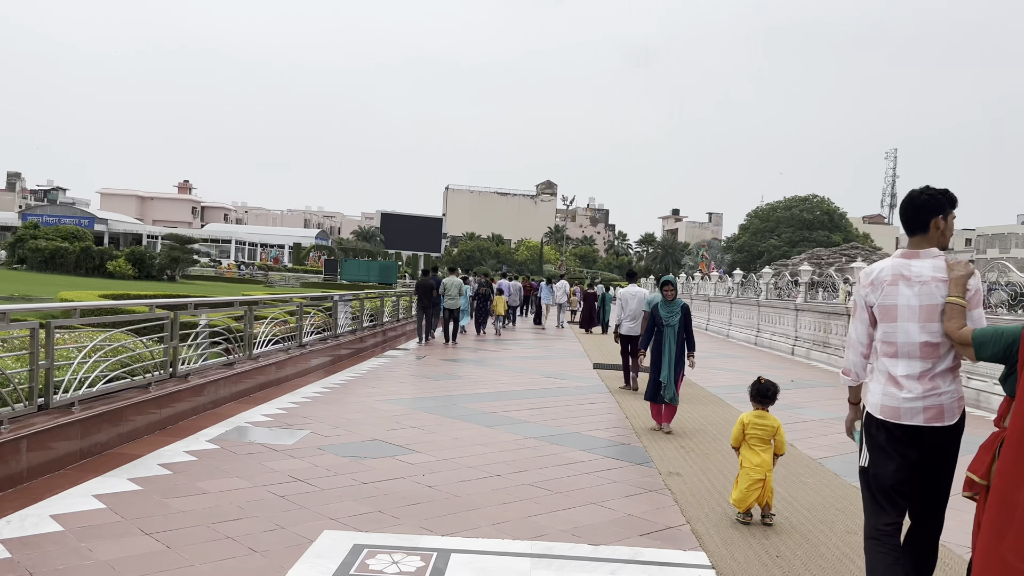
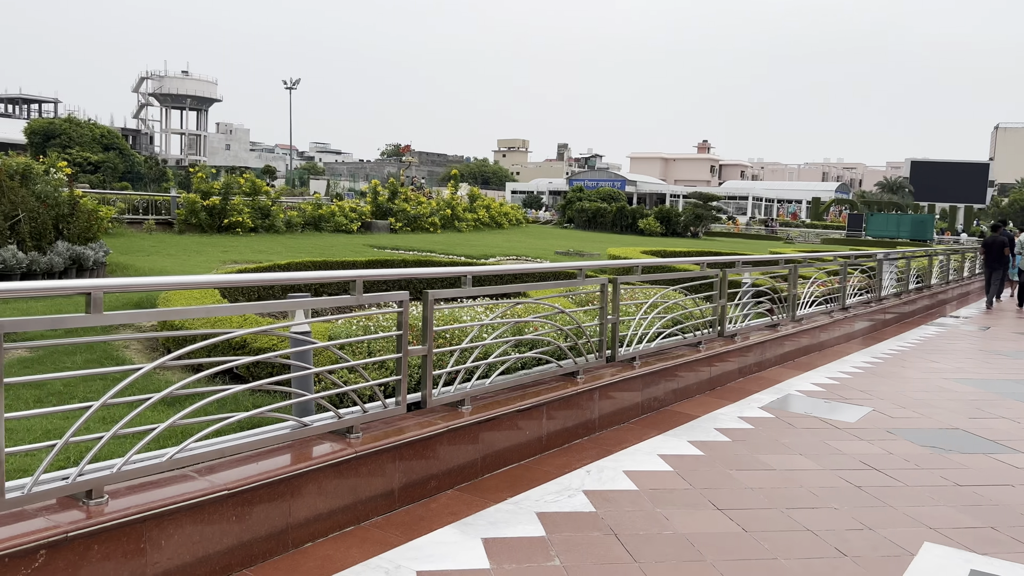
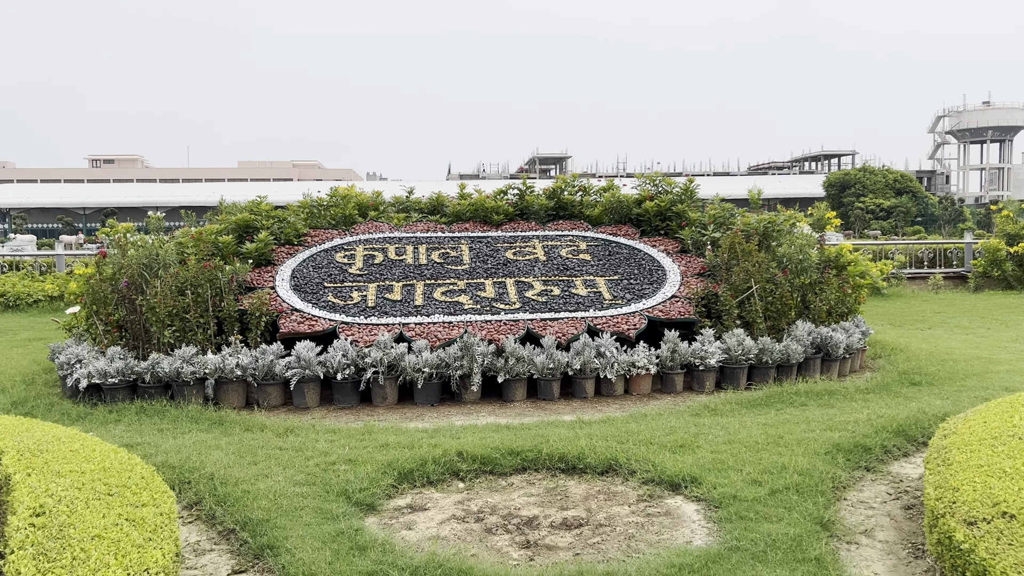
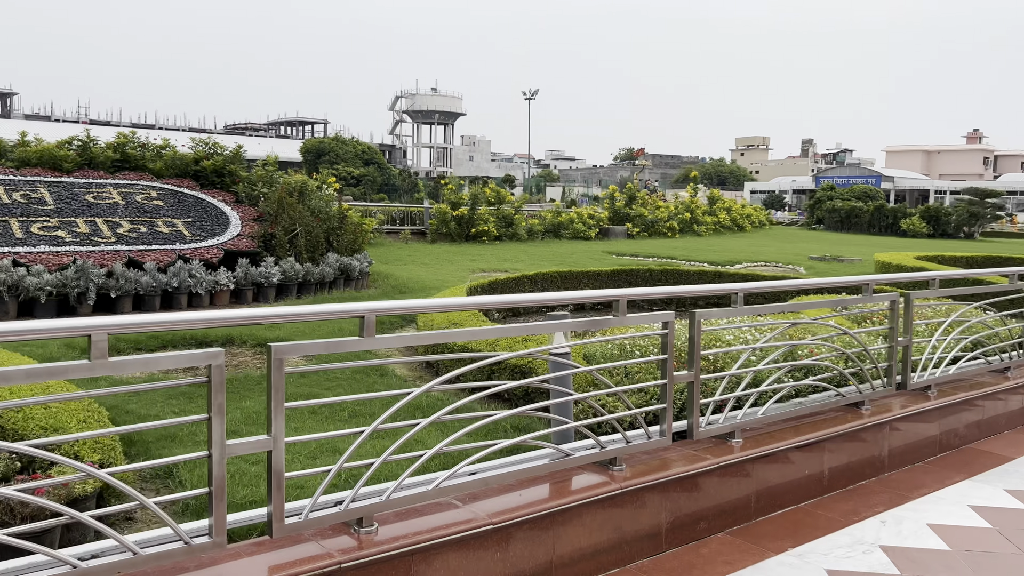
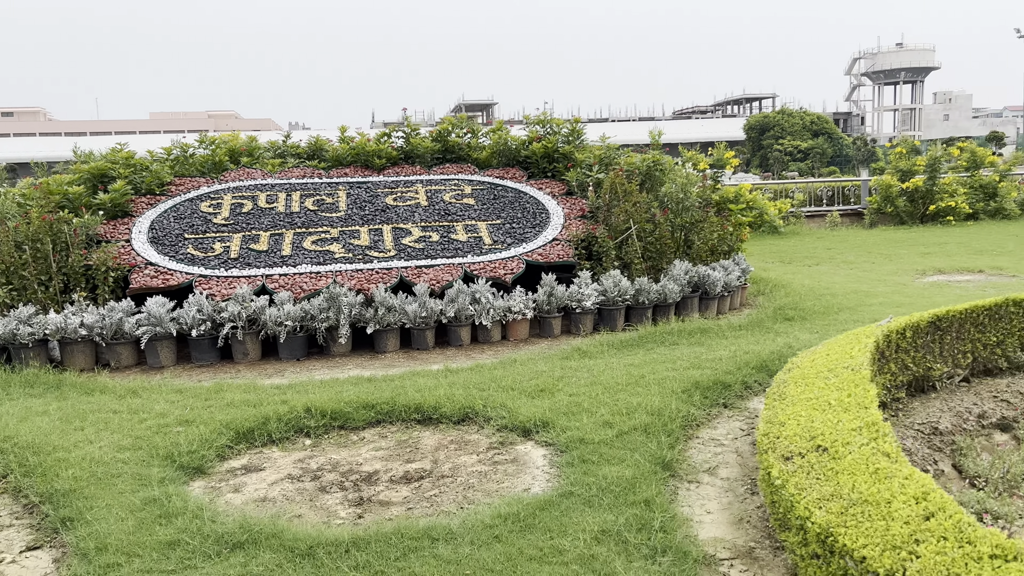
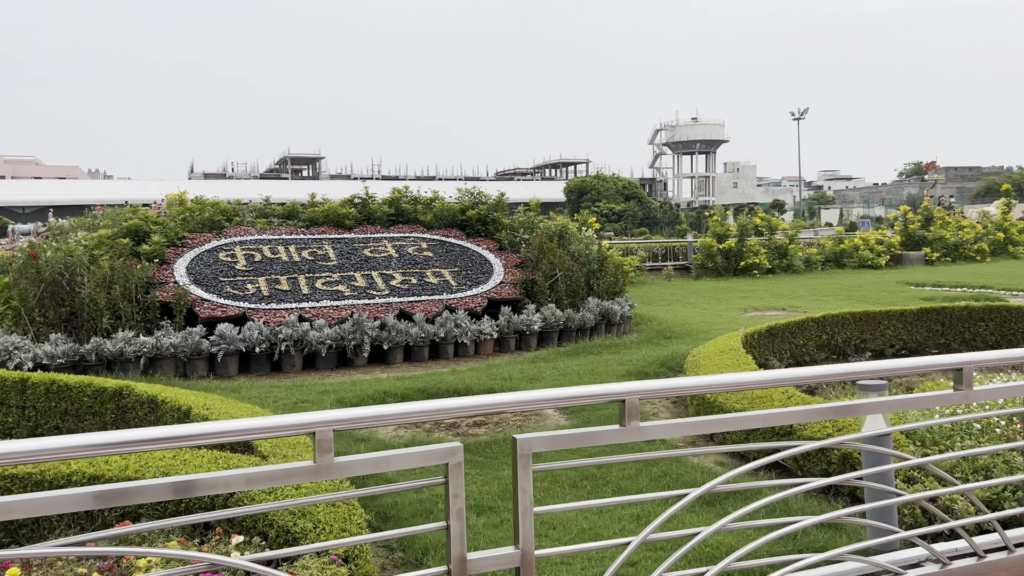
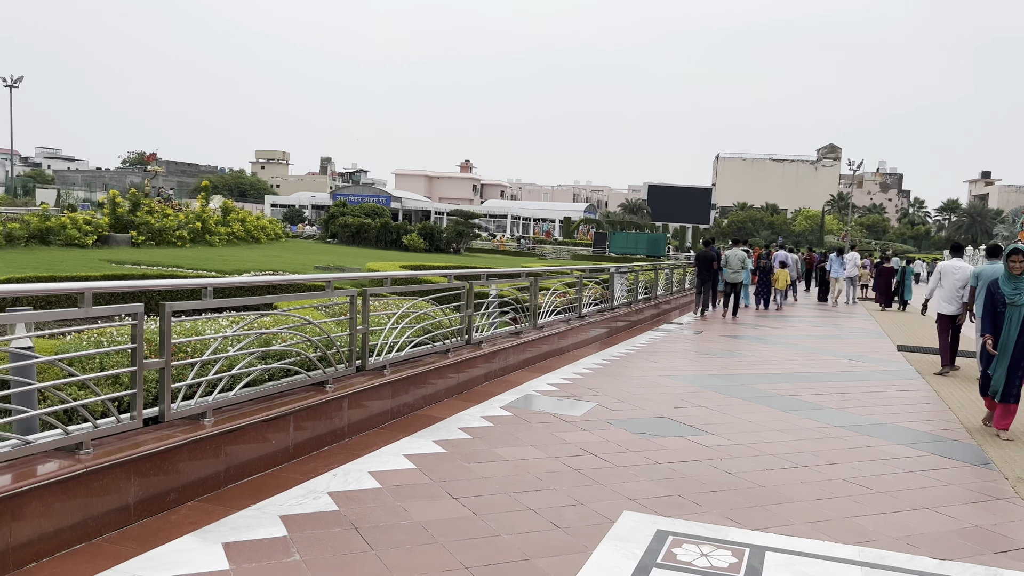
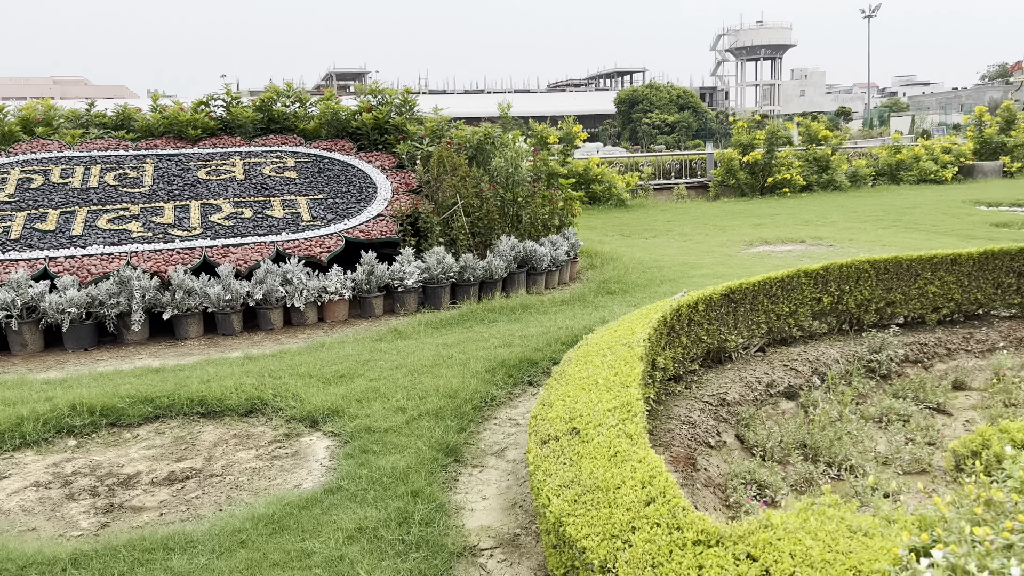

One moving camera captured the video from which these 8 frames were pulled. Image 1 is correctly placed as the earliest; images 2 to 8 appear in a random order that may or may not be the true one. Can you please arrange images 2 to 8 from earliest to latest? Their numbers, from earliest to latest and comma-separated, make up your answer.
7, 2, 4, 6, 3, 5, 8
